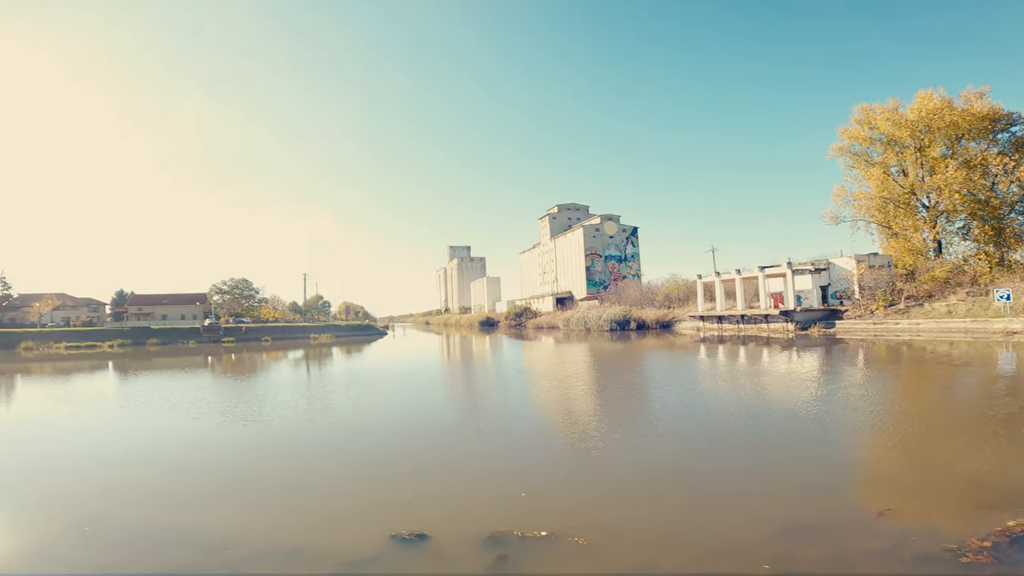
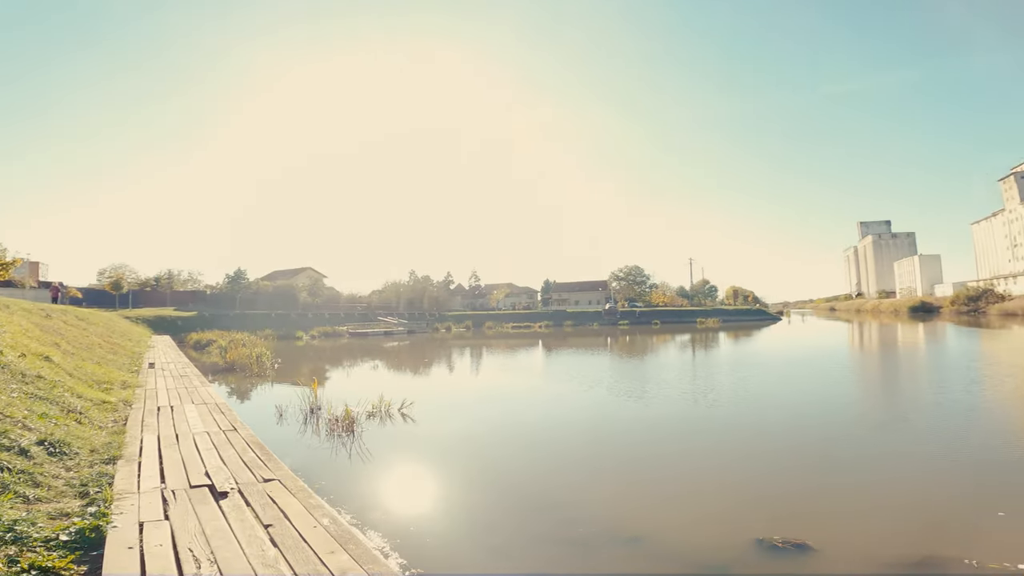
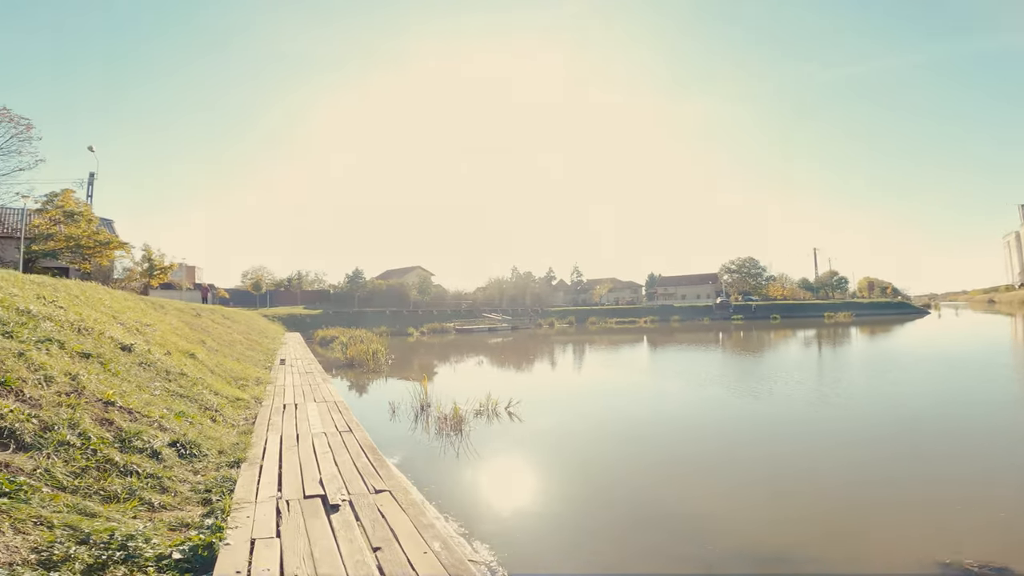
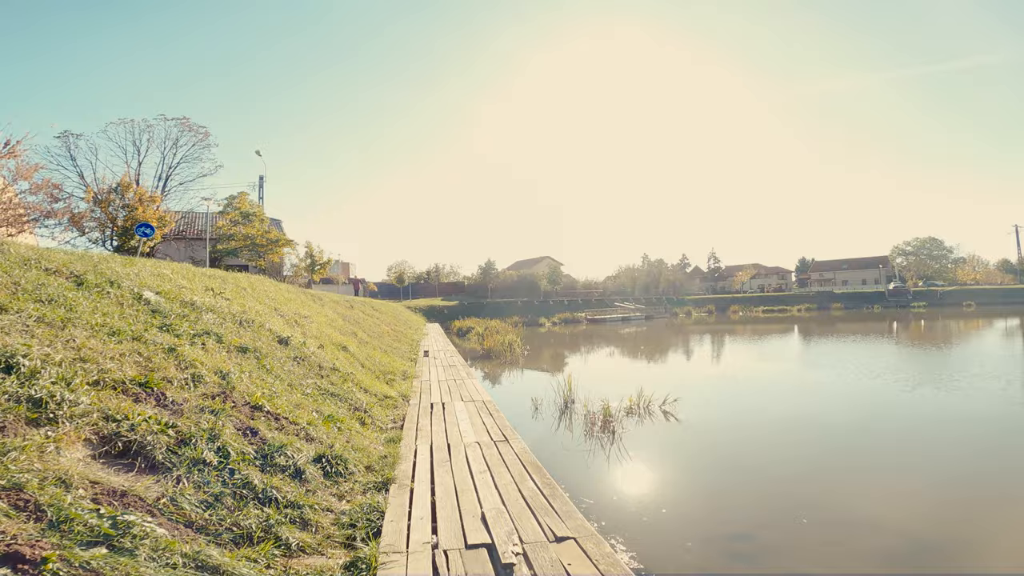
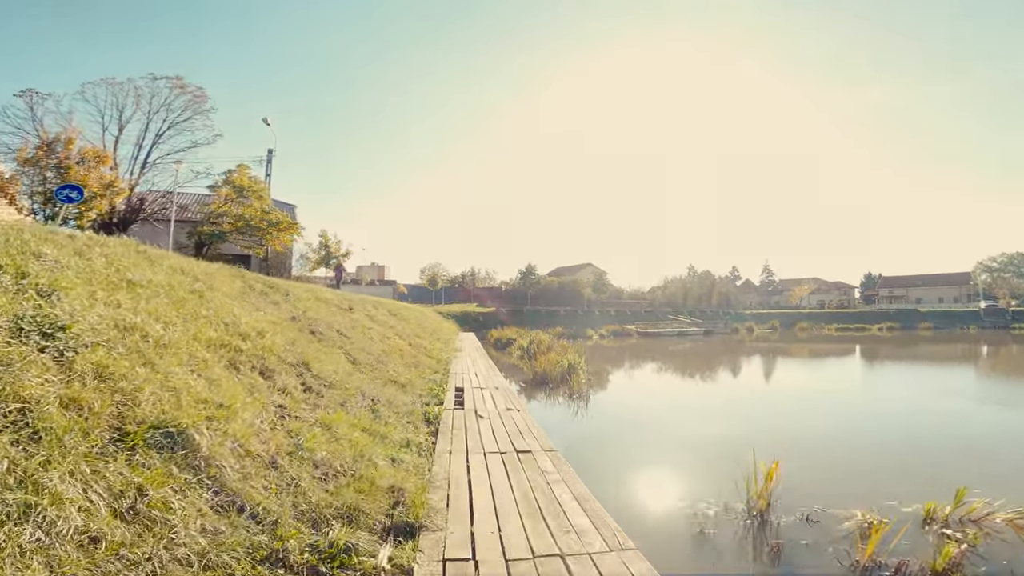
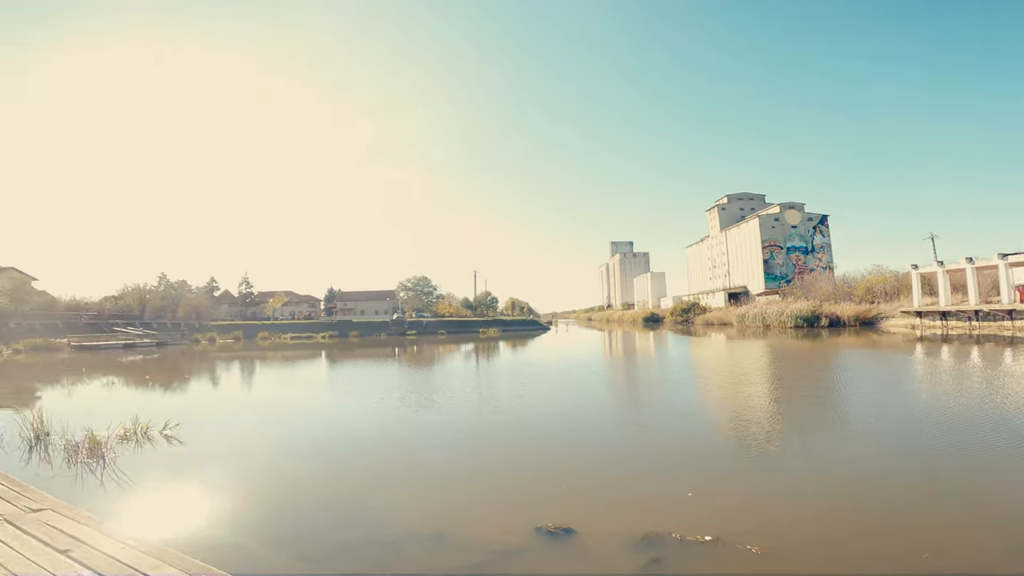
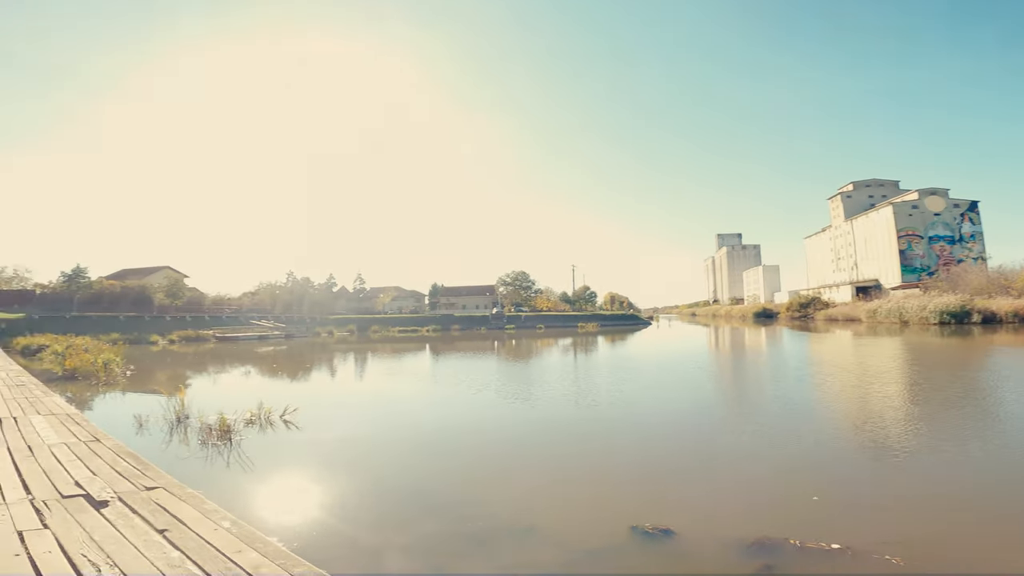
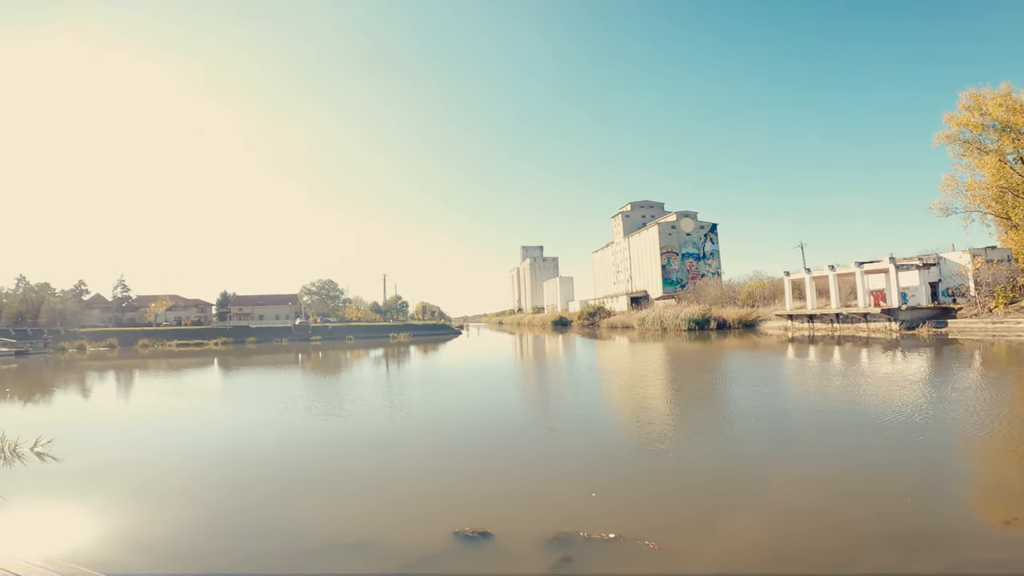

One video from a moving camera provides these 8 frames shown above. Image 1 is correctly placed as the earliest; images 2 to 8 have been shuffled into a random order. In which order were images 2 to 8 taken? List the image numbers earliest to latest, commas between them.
8, 6, 7, 2, 3, 4, 5
